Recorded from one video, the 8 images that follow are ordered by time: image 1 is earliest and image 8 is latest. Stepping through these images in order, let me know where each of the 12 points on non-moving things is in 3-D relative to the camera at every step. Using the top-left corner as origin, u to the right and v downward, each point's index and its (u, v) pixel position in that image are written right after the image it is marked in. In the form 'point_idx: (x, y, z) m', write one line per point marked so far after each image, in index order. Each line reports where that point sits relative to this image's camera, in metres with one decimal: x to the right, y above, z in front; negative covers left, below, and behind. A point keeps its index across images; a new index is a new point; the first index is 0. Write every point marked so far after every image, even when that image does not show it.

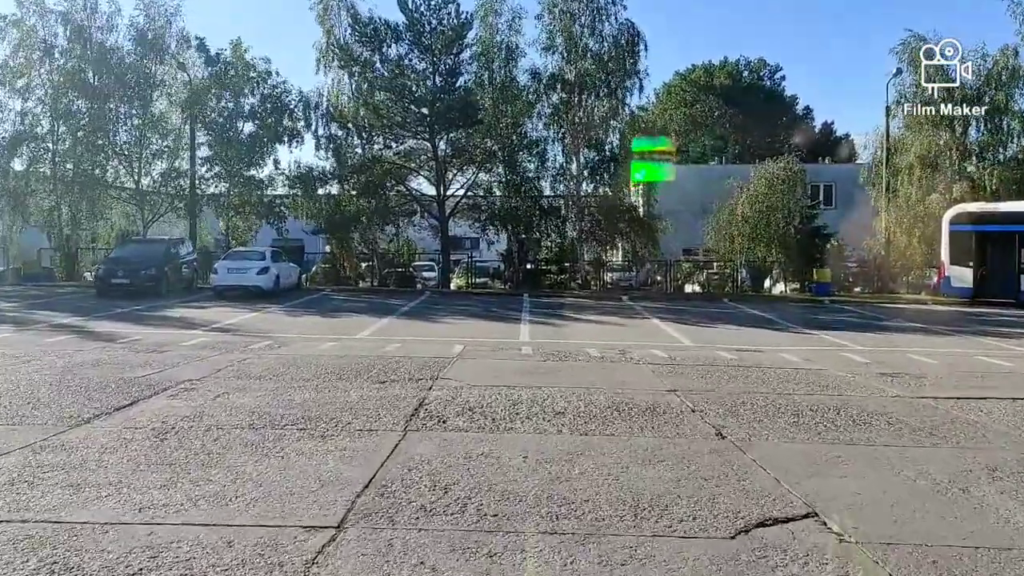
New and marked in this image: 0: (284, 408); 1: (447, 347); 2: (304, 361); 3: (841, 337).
0: (-2.4, -1.3, +9.2) m
1: (-1.2, -1.1, +15.8) m
2: (-3.1, -1.1, +13.1) m
3: (+7.2, -1.1, +19.1) m
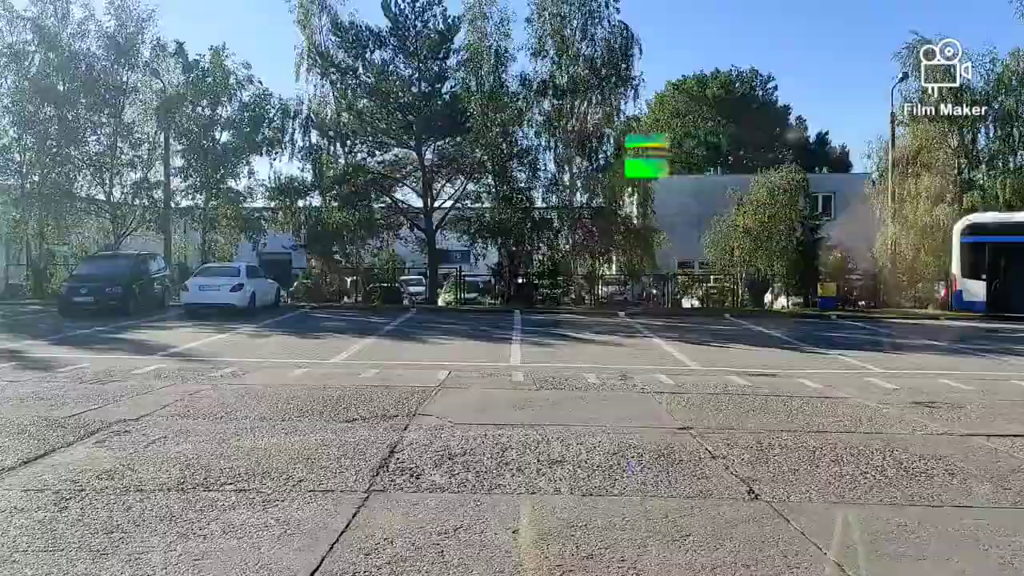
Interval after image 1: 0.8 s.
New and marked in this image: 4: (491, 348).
0: (-2.5, -1.5, +7.7) m
1: (-1.3, -1.4, +14.3) m
2: (-3.3, -1.4, +11.6) m
3: (+7.0, -1.4, +17.7) m
4: (-0.5, -1.3, +18.9) m
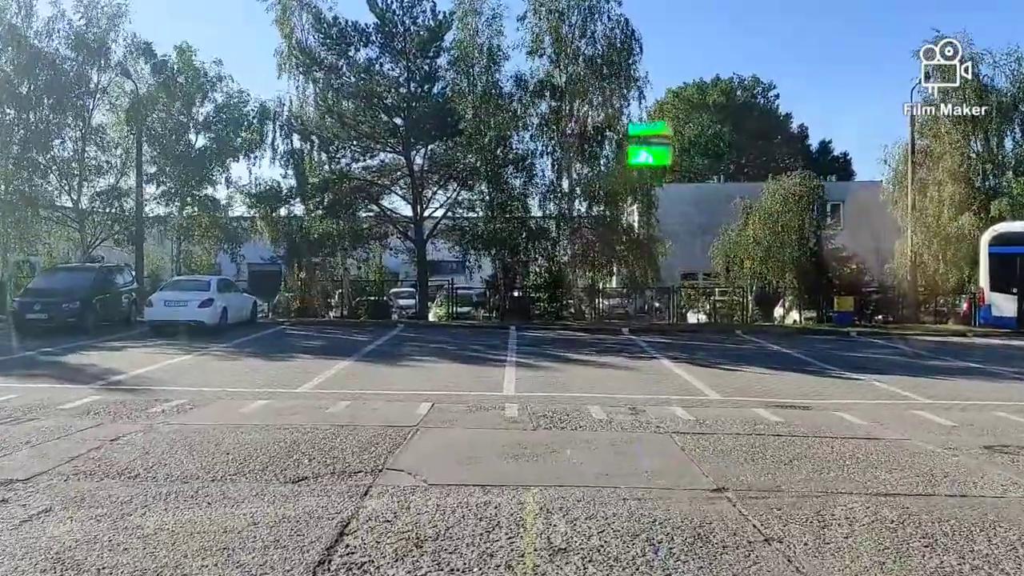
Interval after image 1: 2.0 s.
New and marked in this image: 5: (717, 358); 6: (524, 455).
0: (-2.6, -1.7, +5.7) m
1: (-1.5, -1.7, +12.3) m
2: (-3.4, -1.7, +9.6) m
3: (+6.9, -1.7, +15.7) m
4: (-0.6, -1.6, +16.9) m
5: (+4.7, -1.6, +20.0) m
6: (+0.1, -1.8, +9.2) m
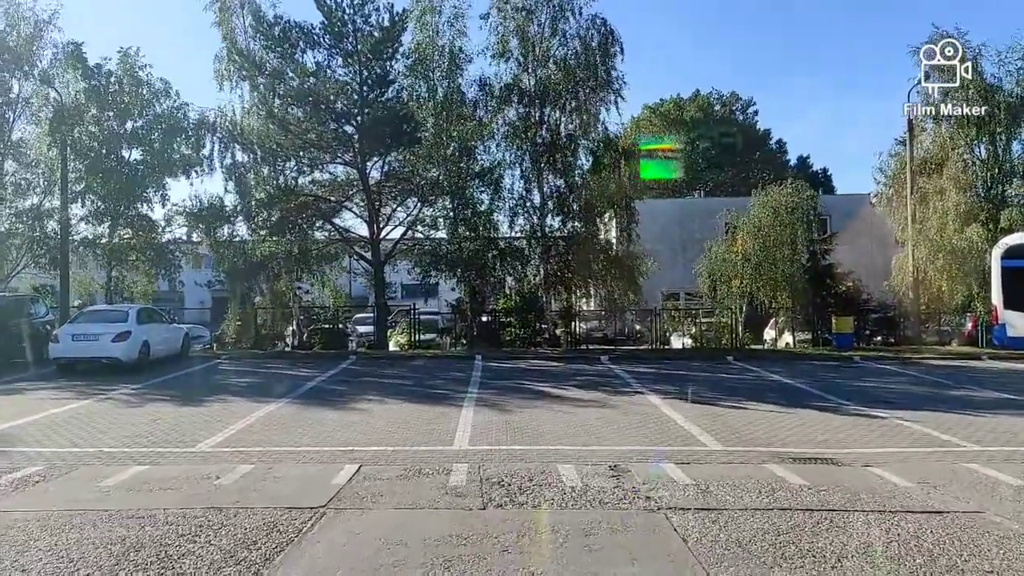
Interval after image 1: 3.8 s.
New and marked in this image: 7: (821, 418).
0: (-3.0, -1.9, +2.9) m
1: (-2.0, -2.1, +9.5) m
2: (-3.9, -2.0, +6.8) m
3: (+6.2, -2.1, +13.1) m
4: (-1.3, -2.1, +14.2) m
5: (+3.9, -2.0, +17.4) m
6: (-0.4, -2.0, +6.5) m
7: (+4.8, -2.1, +13.7) m
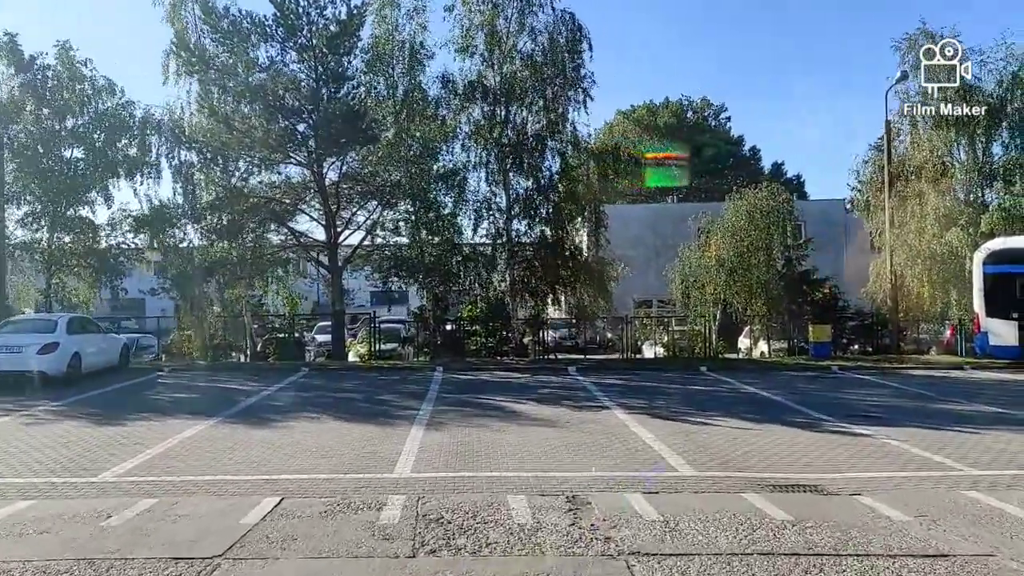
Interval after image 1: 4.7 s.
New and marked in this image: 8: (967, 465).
0: (-3.4, -1.9, +1.6) m
1: (-2.6, -2.1, +8.2) m
2: (-4.4, -2.0, +5.4) m
3: (+5.6, -2.1, +12.1) m
4: (-2.0, -2.2, +12.9) m
5: (+3.1, -2.2, +16.2) m
6: (-0.9, -2.1, +5.2) m
7: (+4.2, -2.2, +12.6) m
8: (+5.5, -2.2, +10.6) m
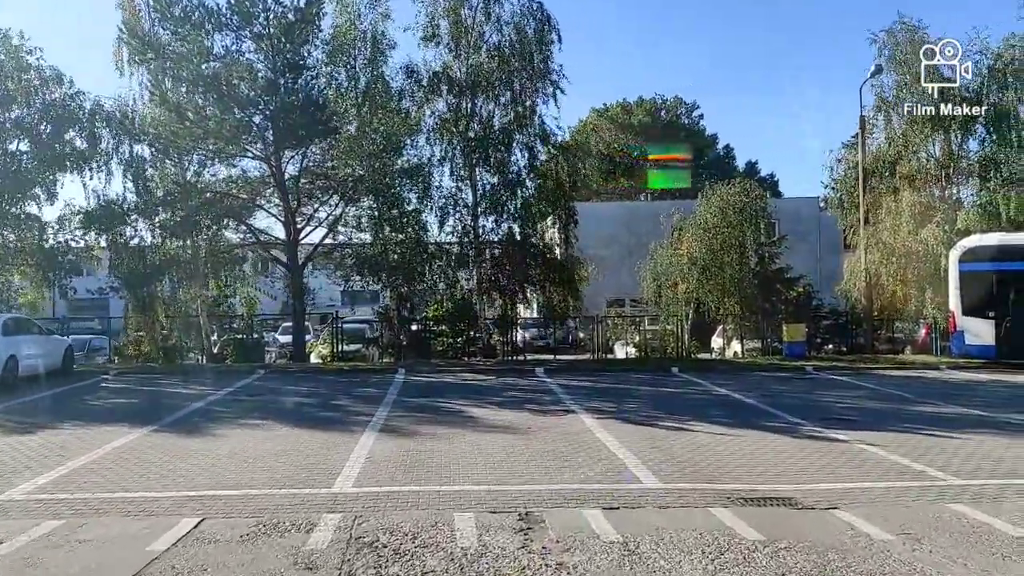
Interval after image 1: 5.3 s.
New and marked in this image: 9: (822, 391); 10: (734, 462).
0: (-3.7, -1.9, +0.7) m
1: (-3.1, -2.1, +7.4) m
2: (-4.8, -2.0, +4.5) m
3: (+5.0, -2.1, +11.4) m
4: (-2.6, -2.1, +12.0) m
5: (+2.4, -2.1, +15.5) m
6: (-1.2, -2.0, +4.4) m
7: (+3.6, -2.1, +11.9) m
8: (+5.0, -2.1, +9.9) m
9: (+6.4, -2.1, +17.9) m
10: (+2.7, -2.1, +10.6) m
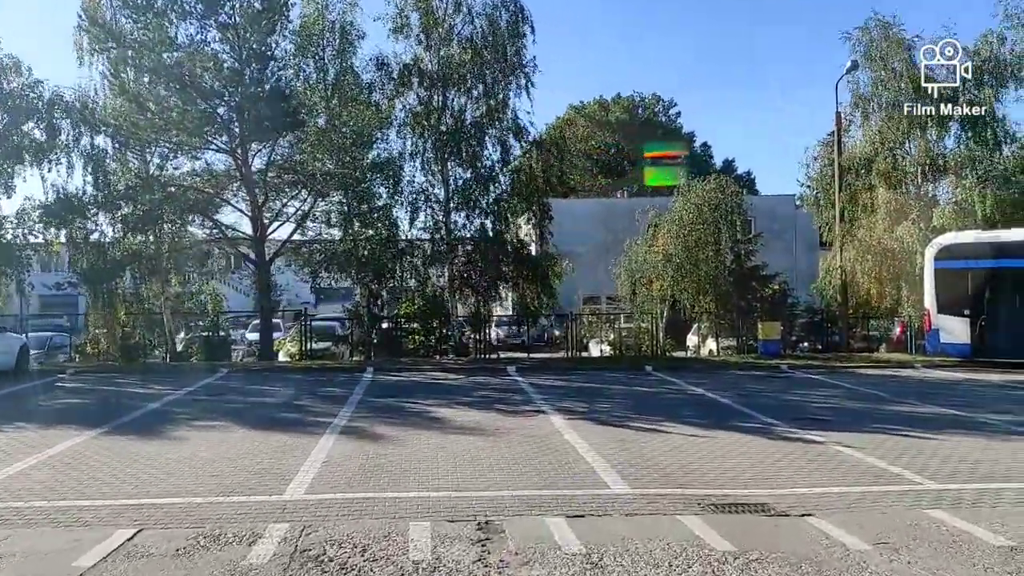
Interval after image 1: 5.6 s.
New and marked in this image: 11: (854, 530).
0: (-3.9, -1.9, +0.1) m
1: (-3.4, -2.1, +6.8) m
2: (-5.0, -2.0, +3.9) m
3: (+4.6, -2.1, +11.1) m
4: (-3.0, -2.1, +11.5) m
5: (+1.9, -2.1, +15.1) m
6: (-1.5, -2.0, +3.9) m
7: (+3.1, -2.1, +11.5) m
8: (+4.6, -2.1, +9.6) m
9: (+5.8, -2.1, +17.6) m
10: (+2.3, -2.1, +10.2) m
11: (+3.0, -2.1, +7.5) m
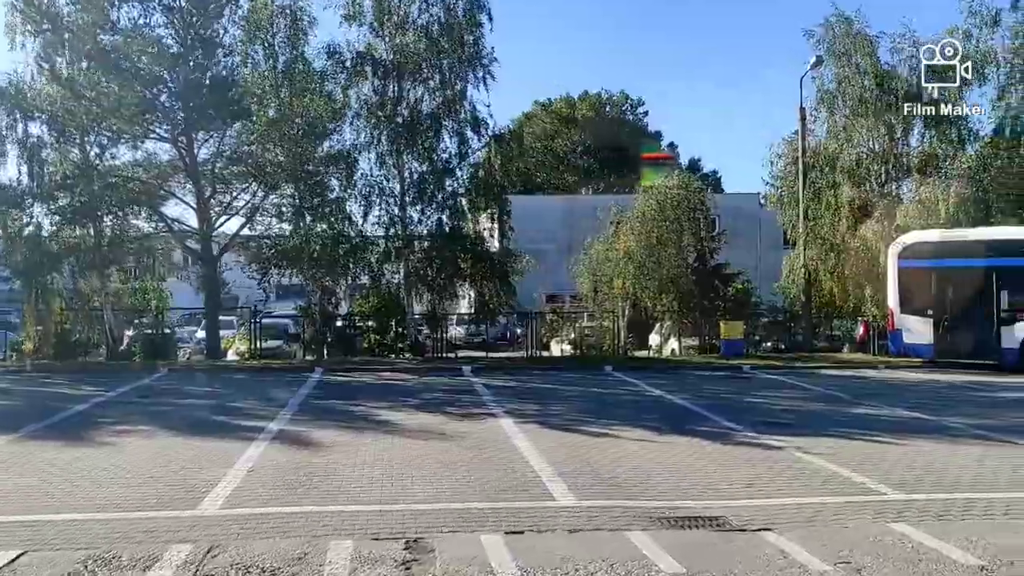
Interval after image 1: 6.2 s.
0: (-4.2, -1.8, -0.7) m
1: (-3.9, -2.0, +6.0) m
2: (-5.5, -1.9, +3.0) m
3: (+3.9, -2.1, +10.6) m
4: (-3.7, -2.0, +10.7) m
5: (+1.1, -2.0, +14.5) m
6: (-1.9, -2.0, +3.2) m
7: (+2.4, -2.0, +10.9) m
8: (+4.0, -2.1, +9.1) m
9: (+4.9, -2.0, +17.1) m
10: (+1.6, -2.0, +9.6) m
11: (+2.4, -2.1, +6.9) m
